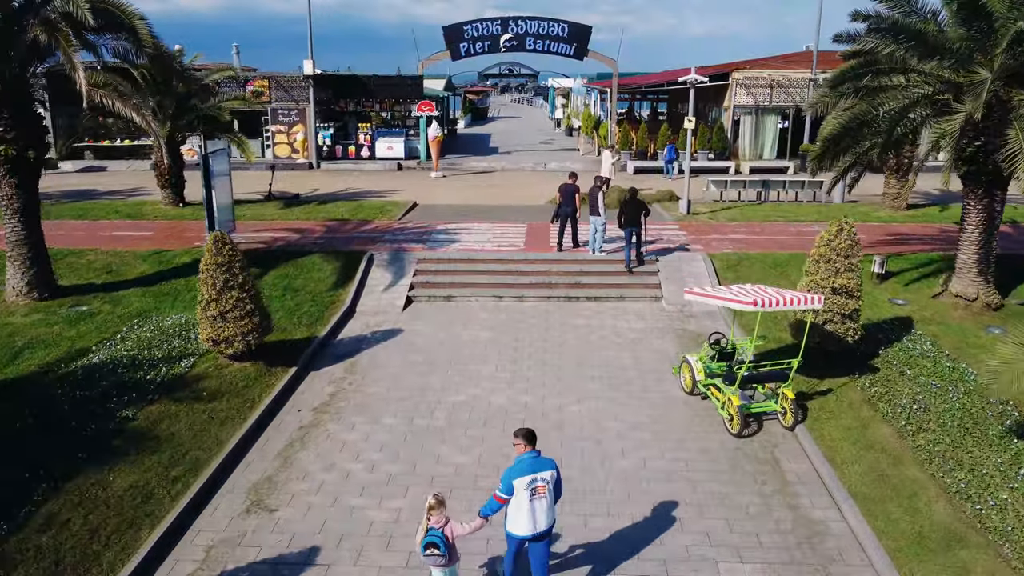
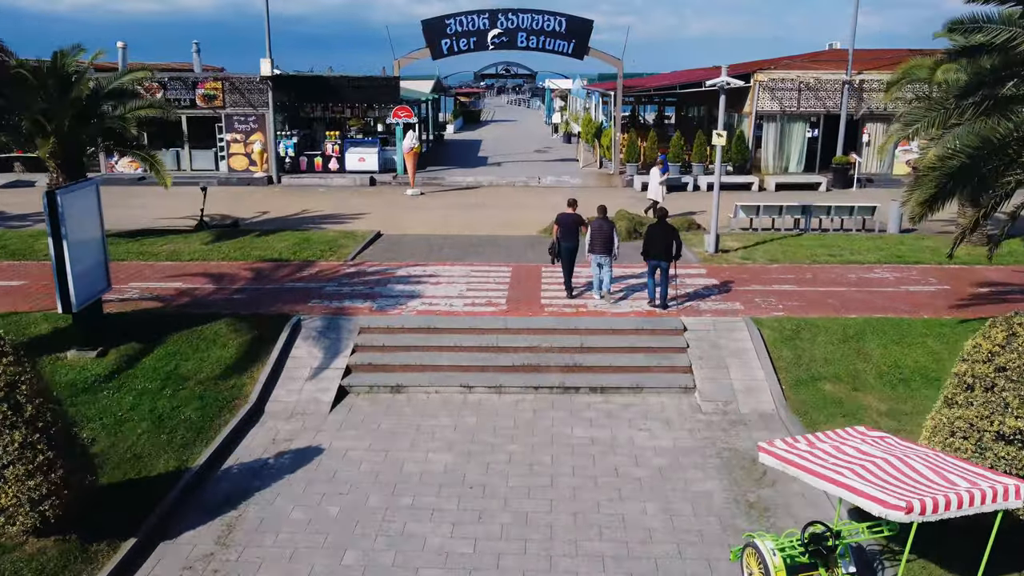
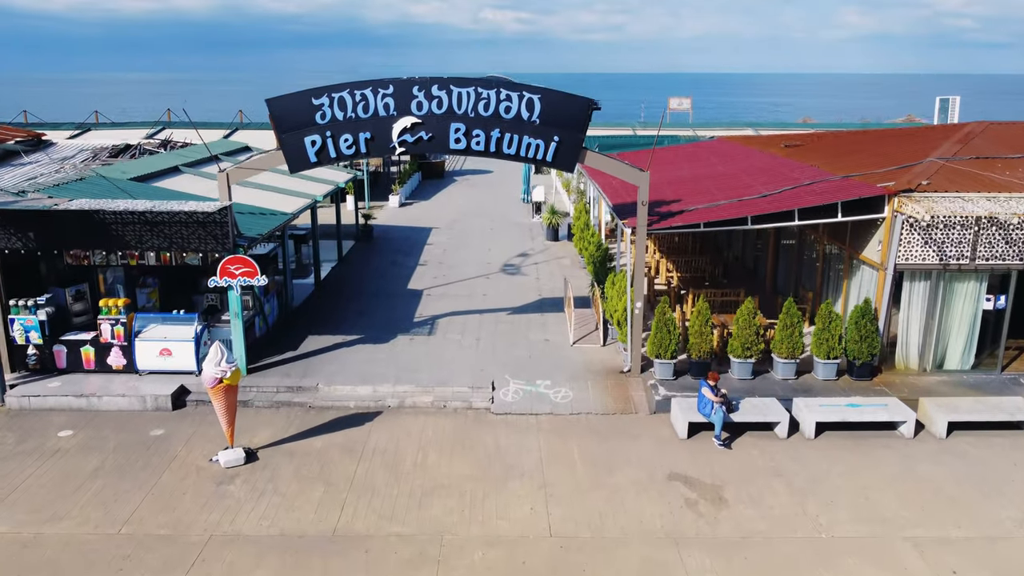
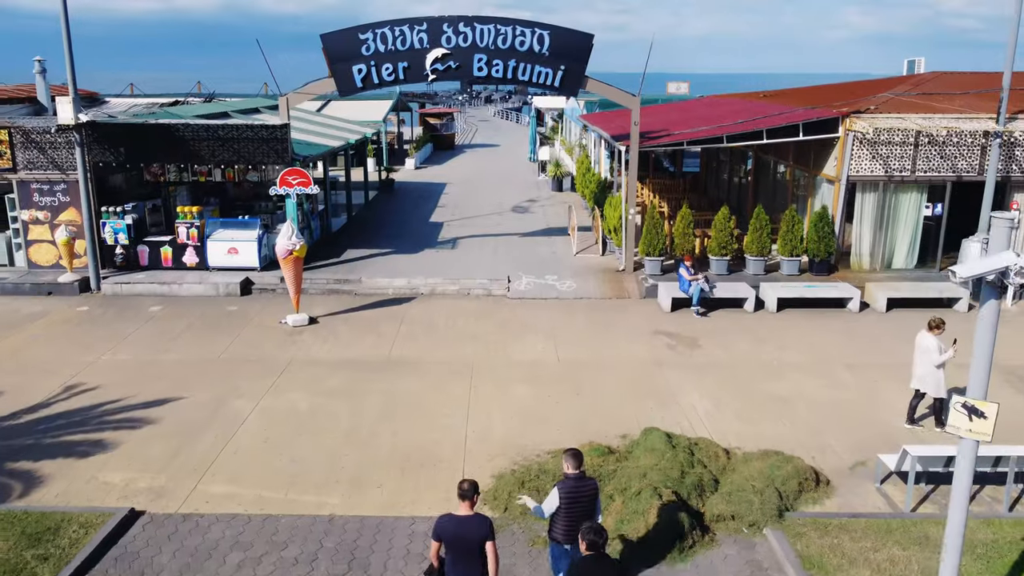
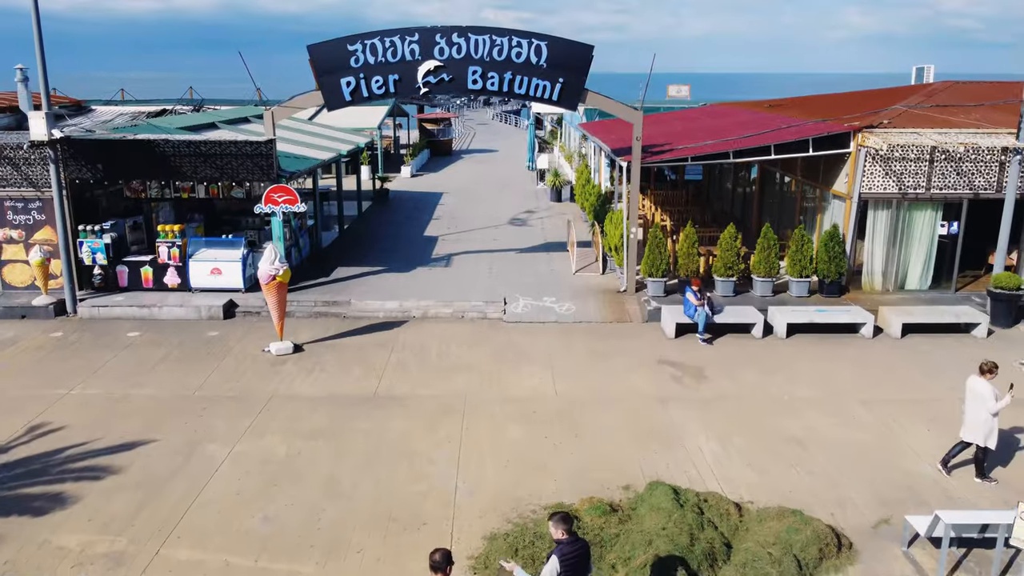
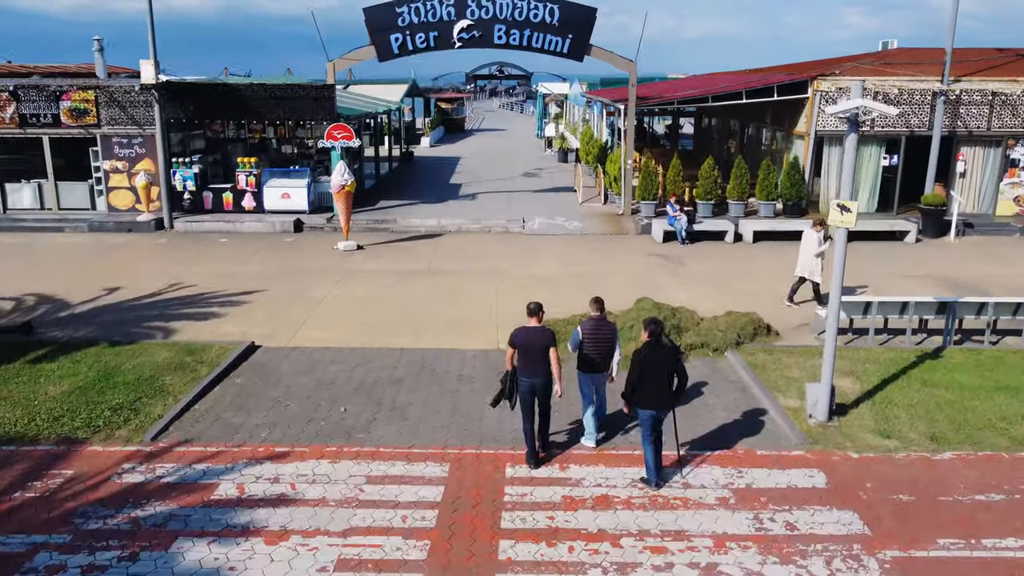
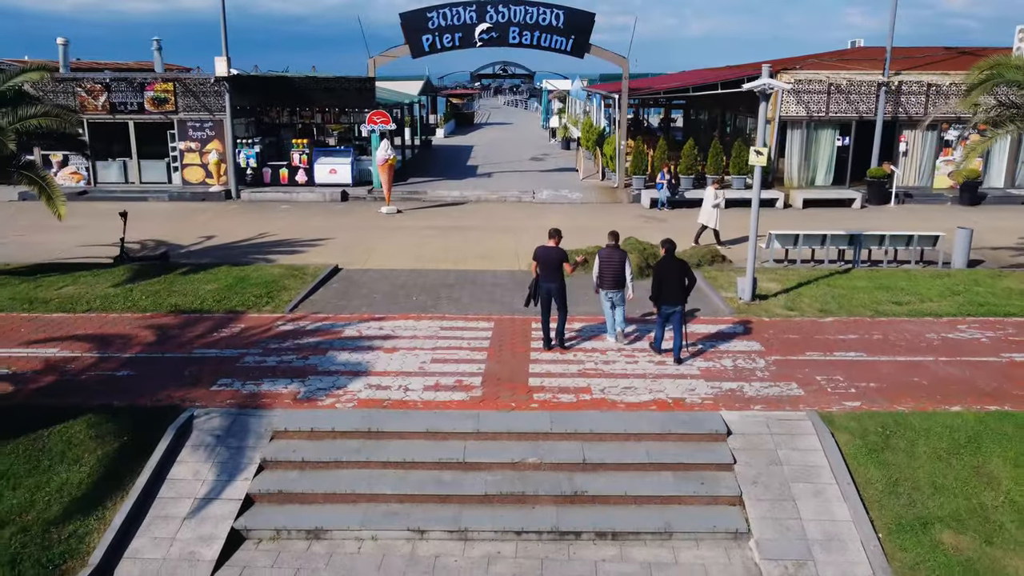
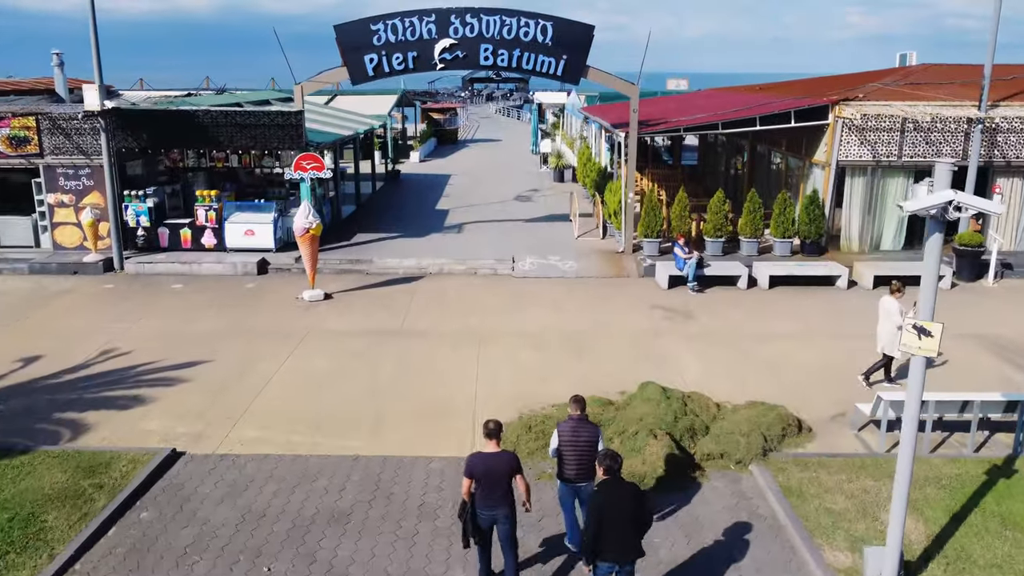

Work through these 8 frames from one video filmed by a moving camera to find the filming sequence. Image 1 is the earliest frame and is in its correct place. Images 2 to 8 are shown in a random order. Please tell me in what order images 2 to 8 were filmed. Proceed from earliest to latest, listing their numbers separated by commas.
2, 7, 6, 8, 4, 5, 3
